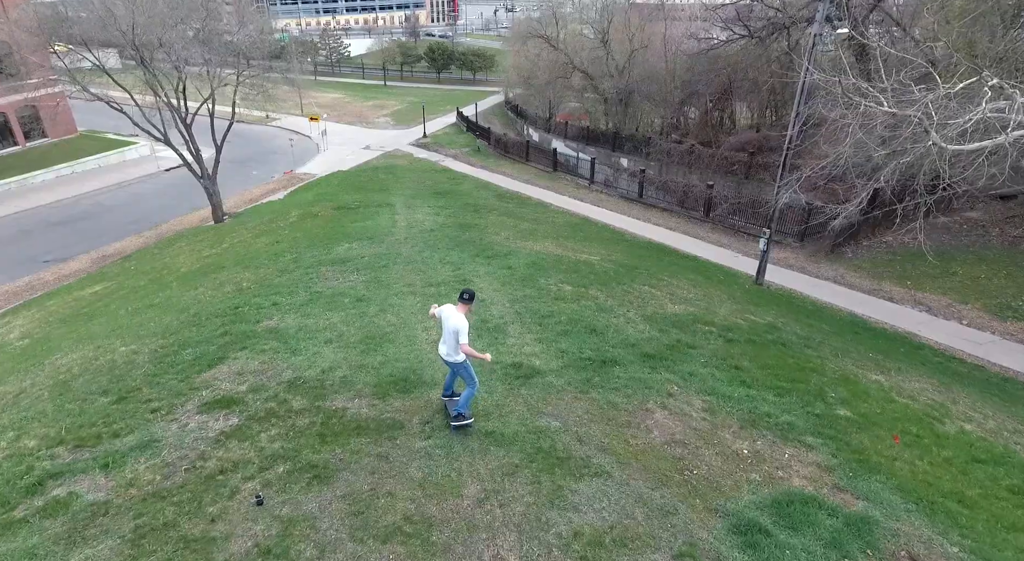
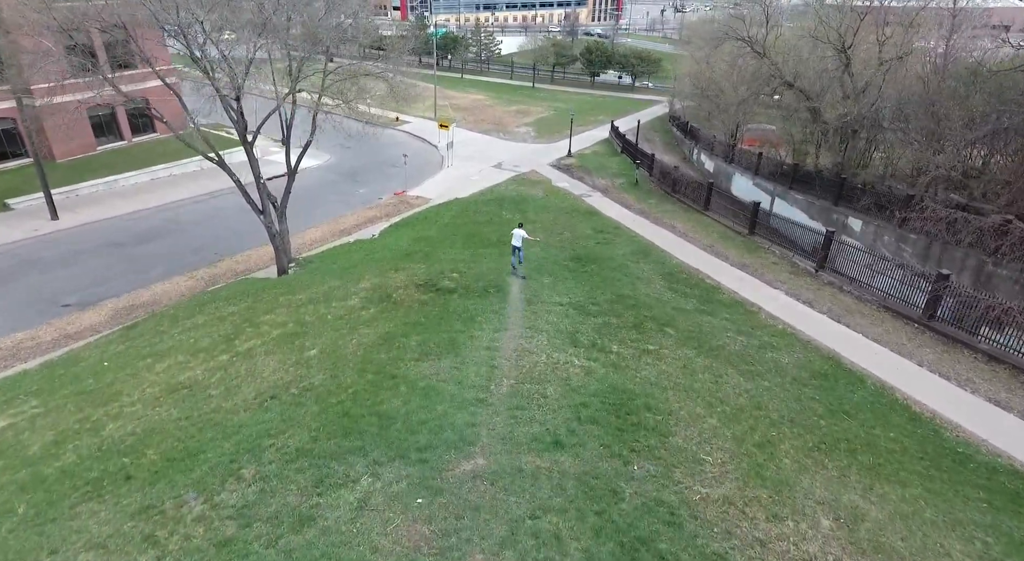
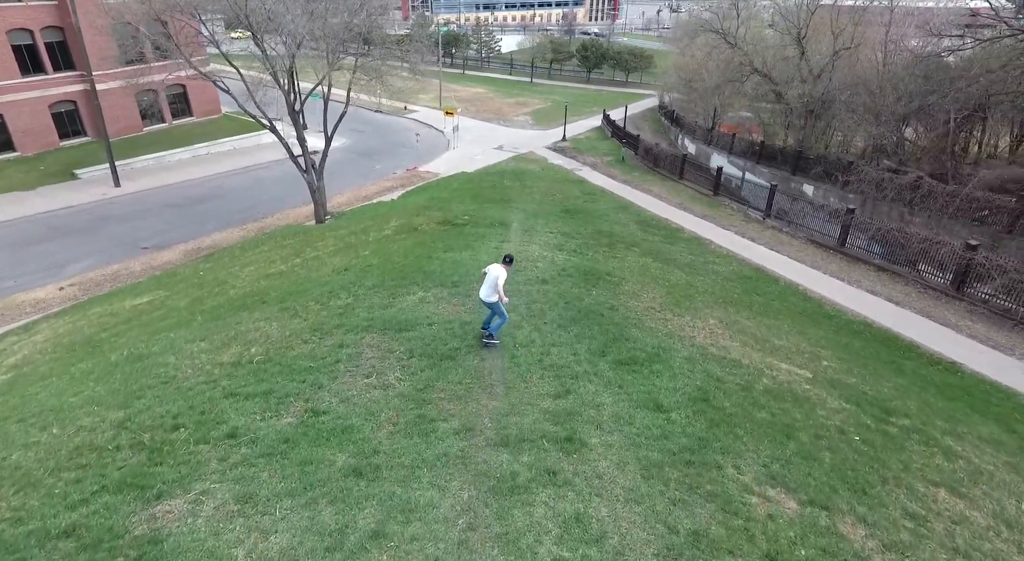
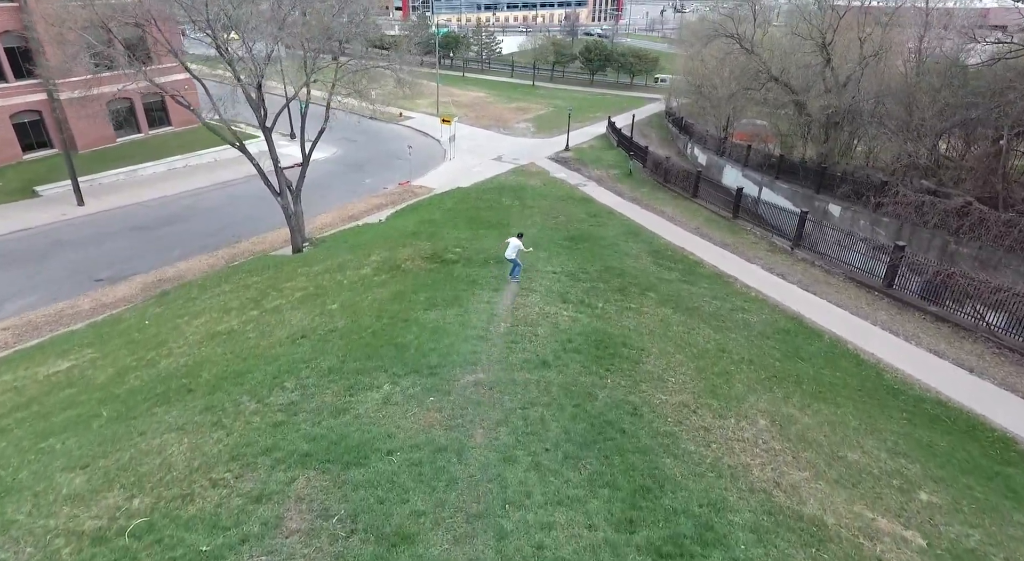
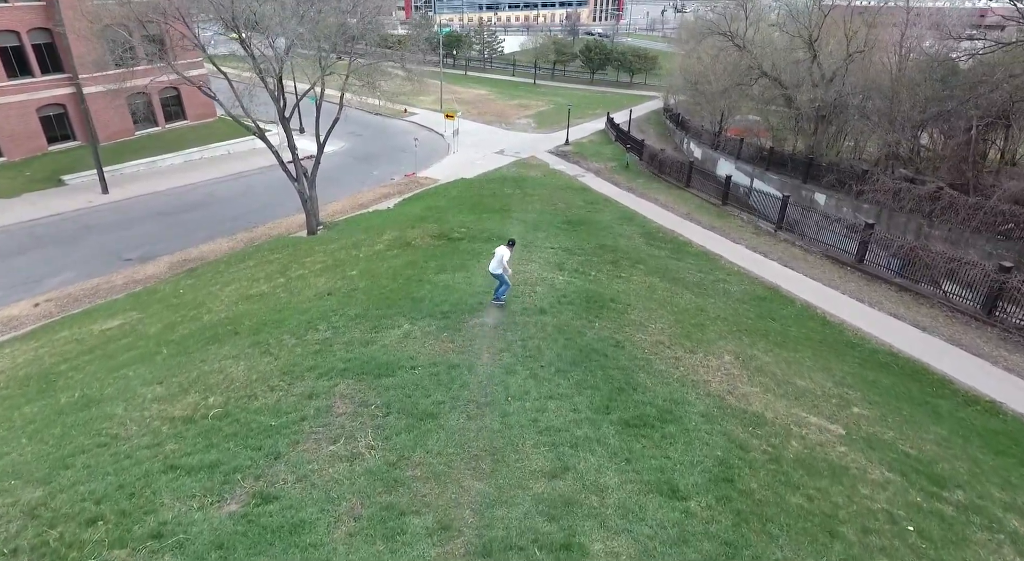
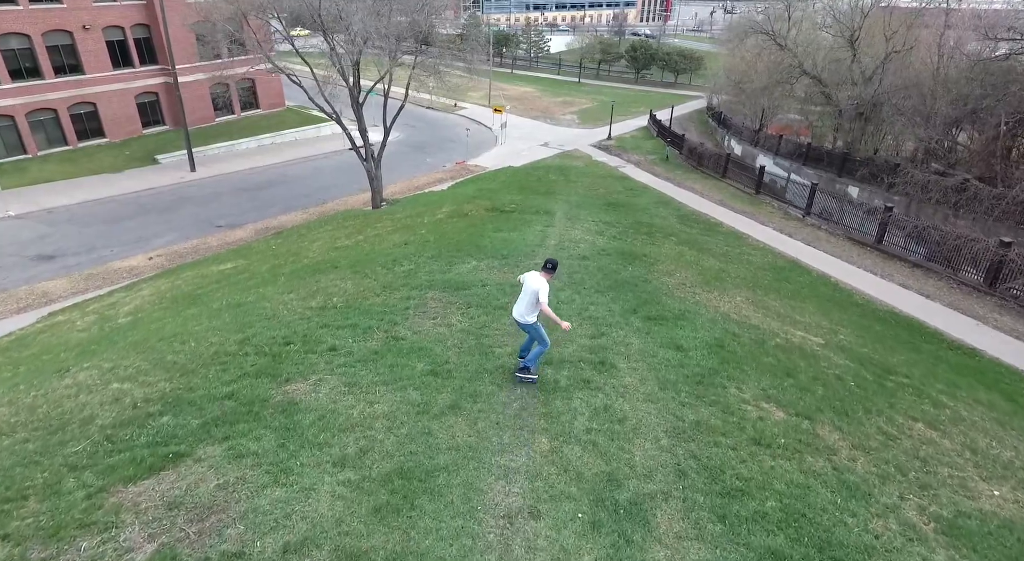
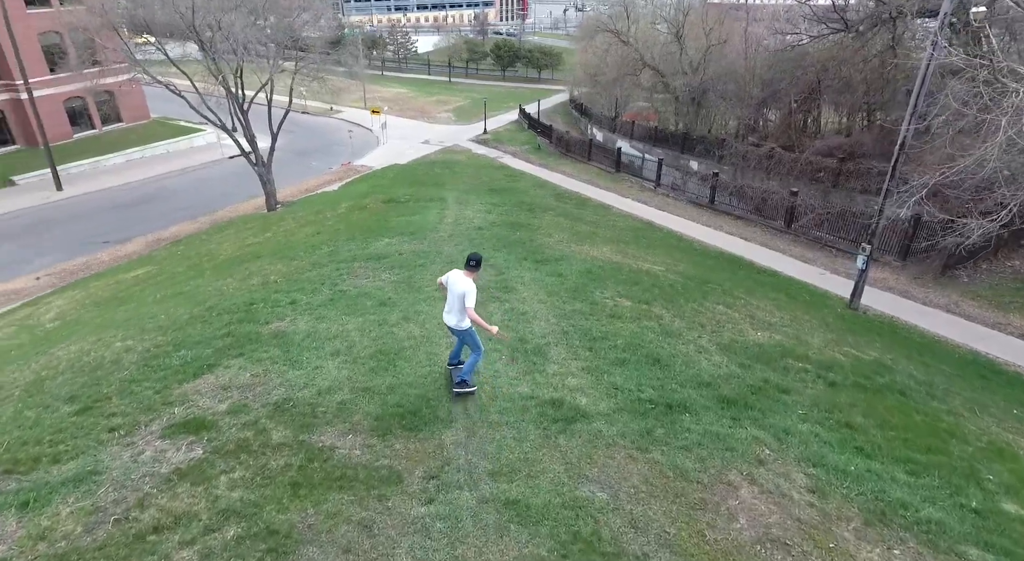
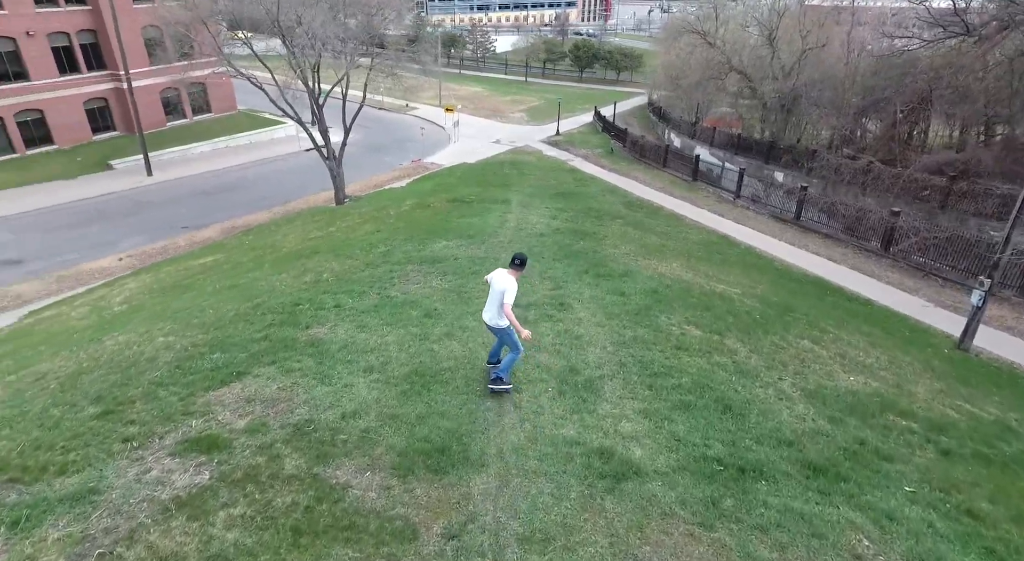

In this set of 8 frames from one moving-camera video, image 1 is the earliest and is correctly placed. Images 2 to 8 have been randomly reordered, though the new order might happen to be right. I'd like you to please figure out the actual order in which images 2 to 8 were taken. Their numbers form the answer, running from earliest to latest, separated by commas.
7, 8, 6, 3, 5, 4, 2
